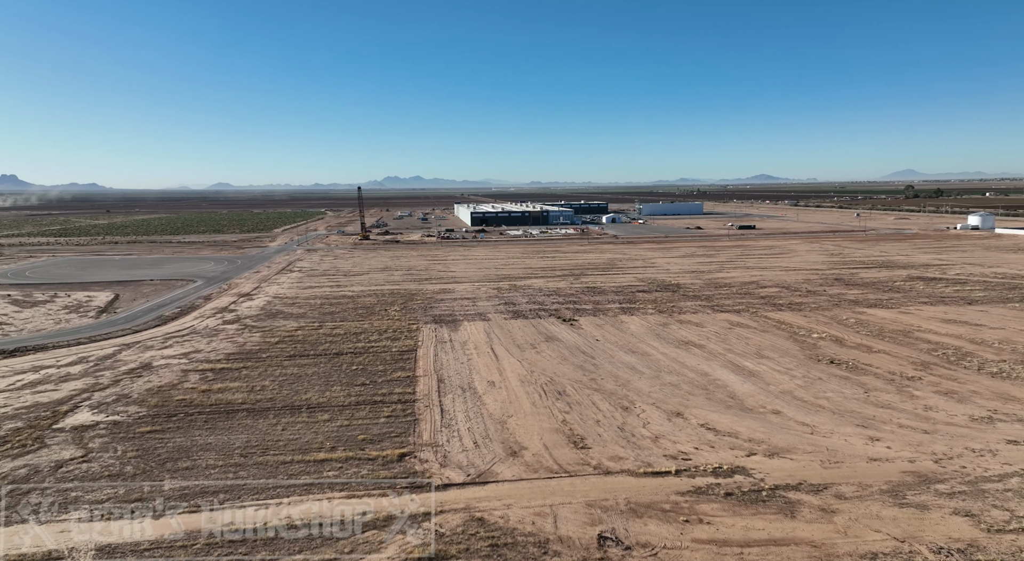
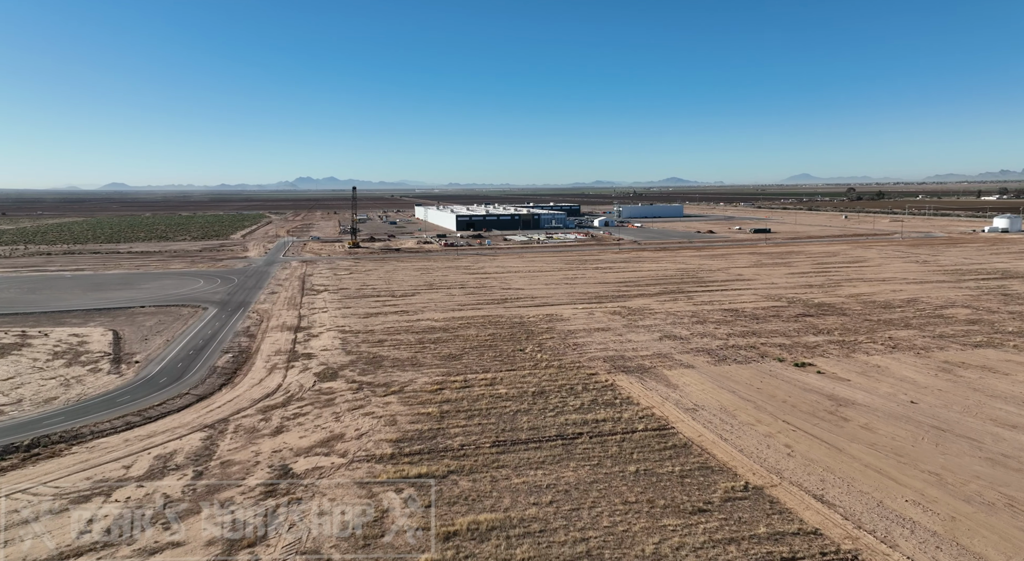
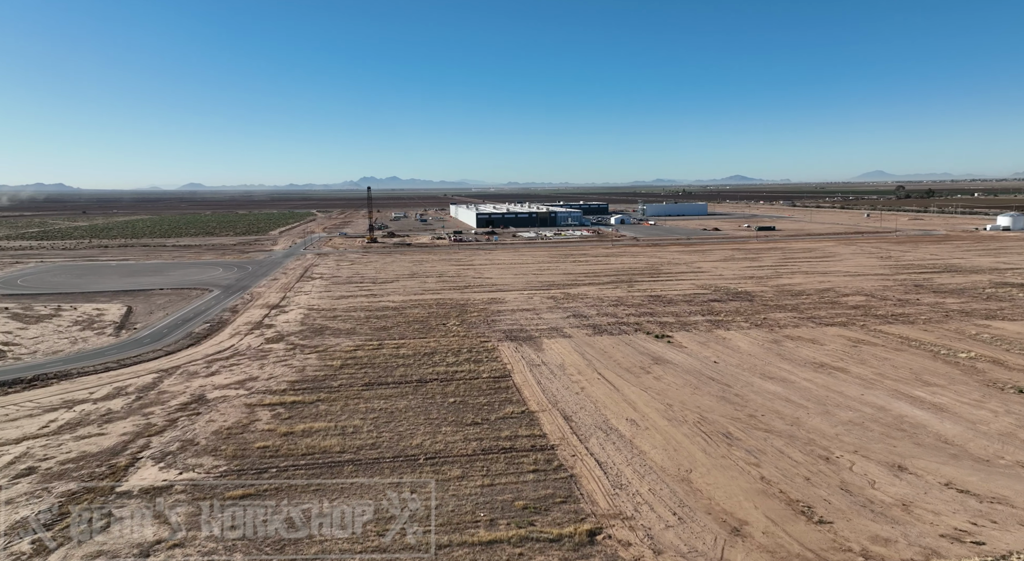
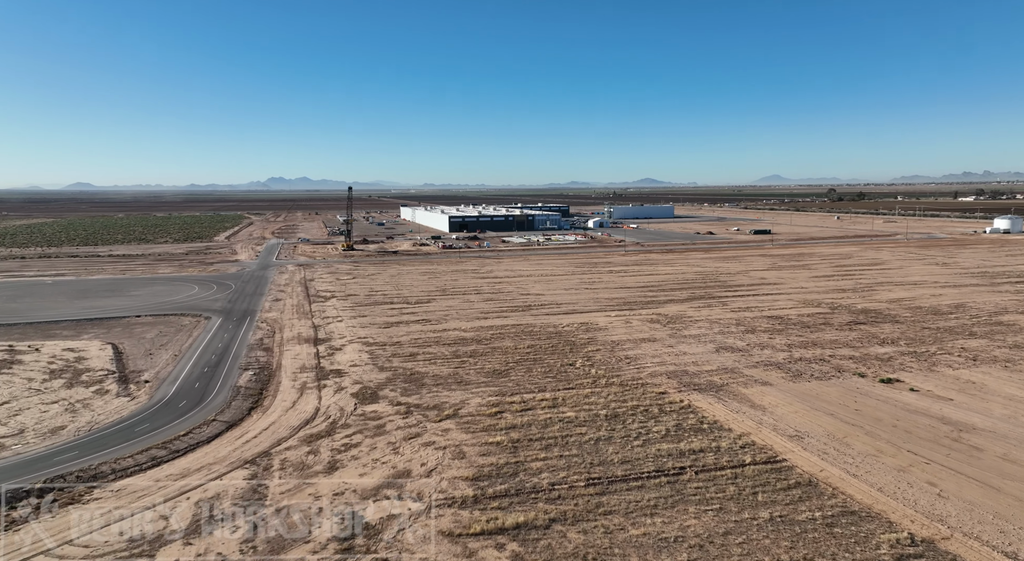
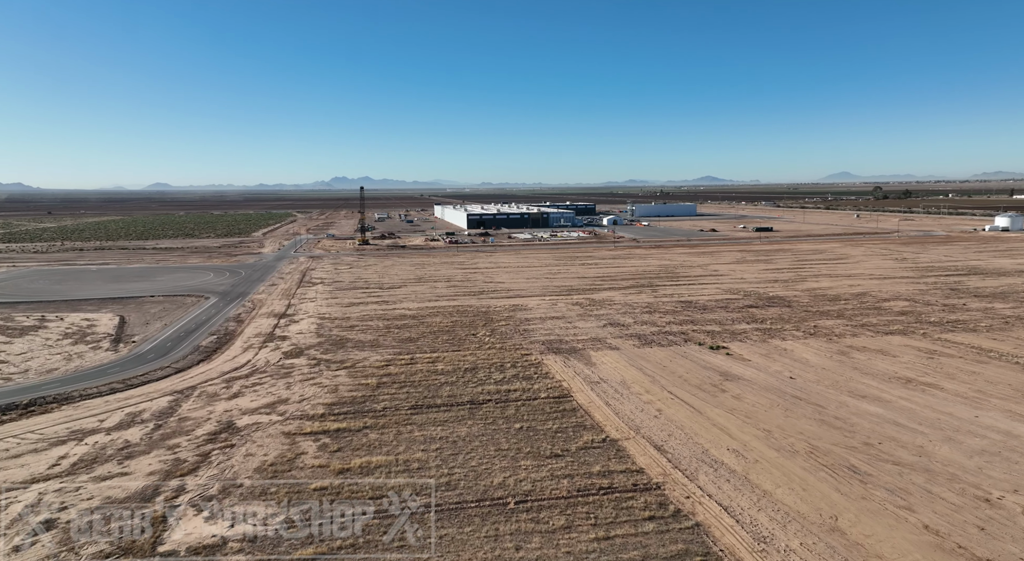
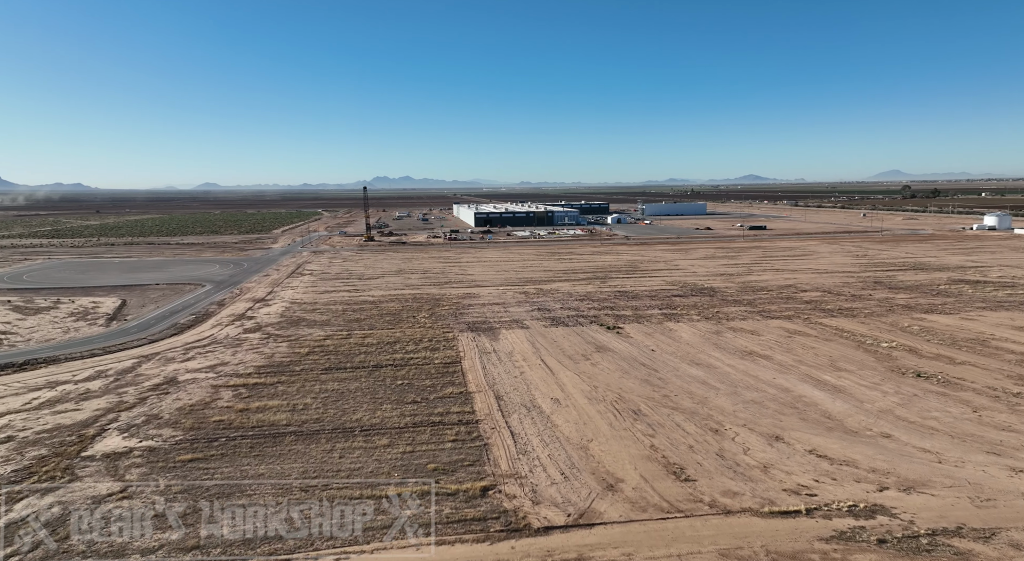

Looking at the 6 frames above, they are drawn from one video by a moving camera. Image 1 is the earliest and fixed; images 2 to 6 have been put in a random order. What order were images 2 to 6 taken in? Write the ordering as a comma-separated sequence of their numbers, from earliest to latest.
6, 3, 5, 2, 4
